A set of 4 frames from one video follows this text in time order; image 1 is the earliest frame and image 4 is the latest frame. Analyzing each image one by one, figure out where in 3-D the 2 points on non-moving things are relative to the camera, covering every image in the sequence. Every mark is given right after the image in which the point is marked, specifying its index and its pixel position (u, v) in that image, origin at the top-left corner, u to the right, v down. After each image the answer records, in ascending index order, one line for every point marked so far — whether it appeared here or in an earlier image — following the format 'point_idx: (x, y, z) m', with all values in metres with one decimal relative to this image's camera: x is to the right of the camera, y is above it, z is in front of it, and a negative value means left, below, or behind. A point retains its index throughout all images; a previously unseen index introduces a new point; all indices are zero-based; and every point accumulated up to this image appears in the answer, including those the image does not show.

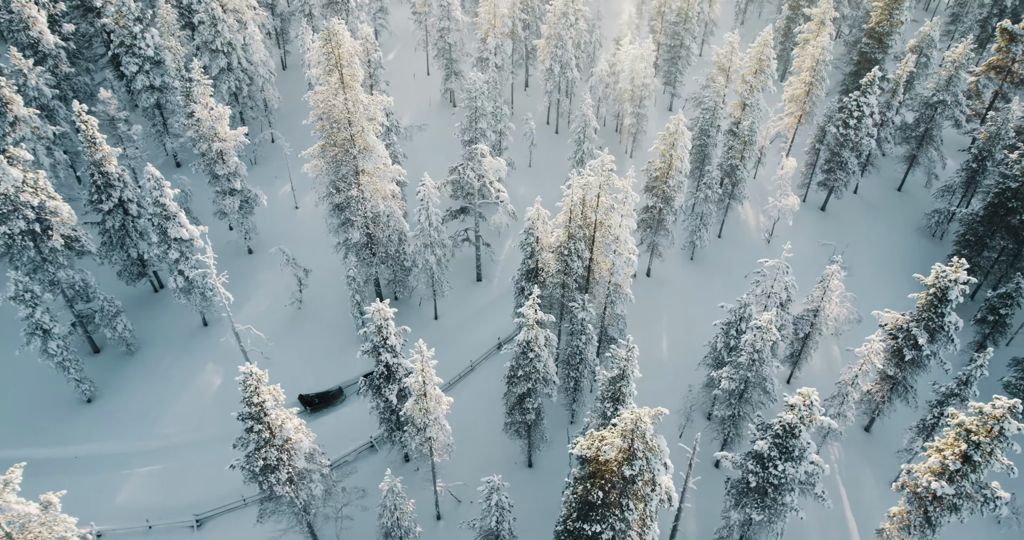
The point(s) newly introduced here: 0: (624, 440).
0: (+2.6, -4.0, +15.3) m
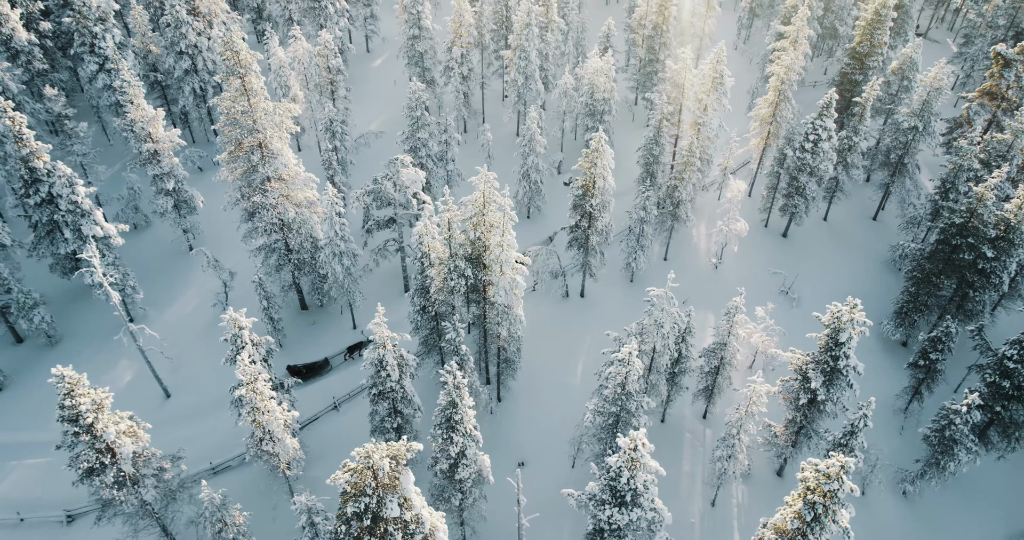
0: (-3.4, -4.6, +14.6) m
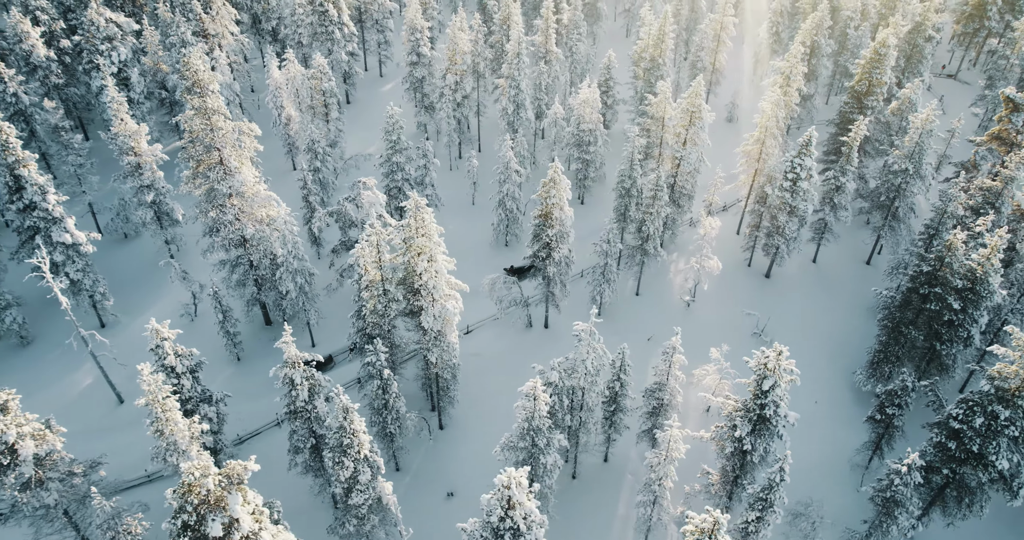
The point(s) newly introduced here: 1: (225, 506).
0: (-7.3, -5.0, +14.5) m
1: (-6.6, -5.4, +14.9) m
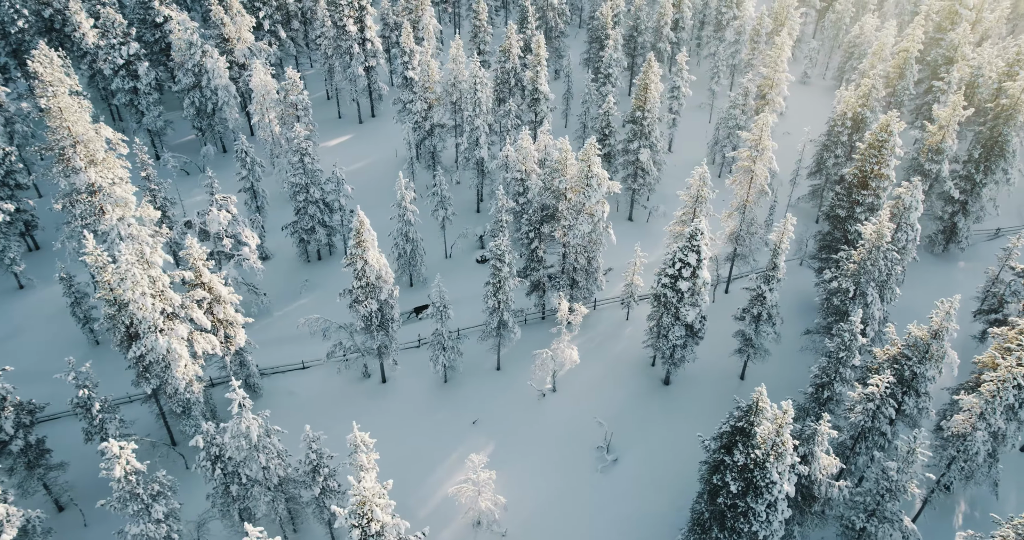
0: (-22.4, -4.7, +15.1) m
1: (-21.7, -5.3, +15.2) m
